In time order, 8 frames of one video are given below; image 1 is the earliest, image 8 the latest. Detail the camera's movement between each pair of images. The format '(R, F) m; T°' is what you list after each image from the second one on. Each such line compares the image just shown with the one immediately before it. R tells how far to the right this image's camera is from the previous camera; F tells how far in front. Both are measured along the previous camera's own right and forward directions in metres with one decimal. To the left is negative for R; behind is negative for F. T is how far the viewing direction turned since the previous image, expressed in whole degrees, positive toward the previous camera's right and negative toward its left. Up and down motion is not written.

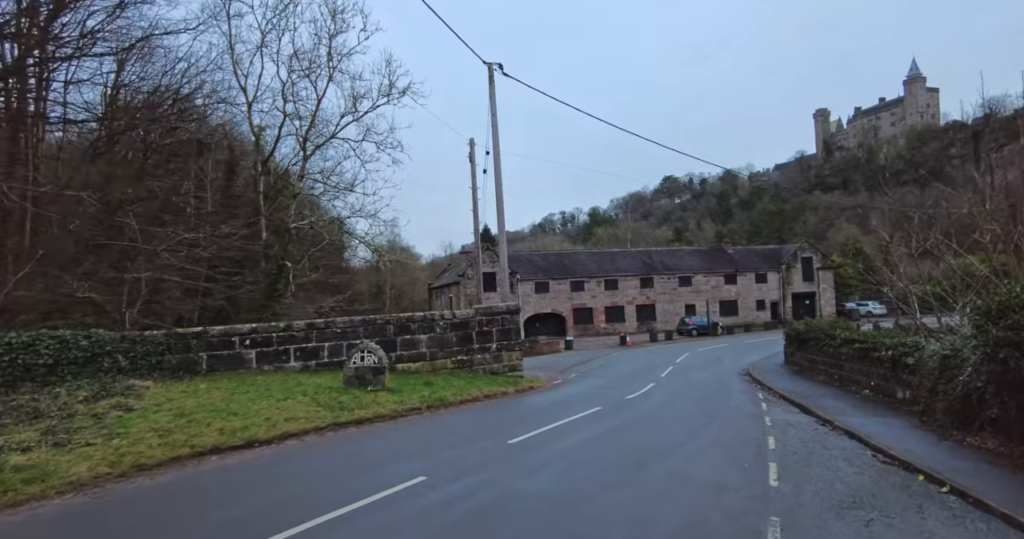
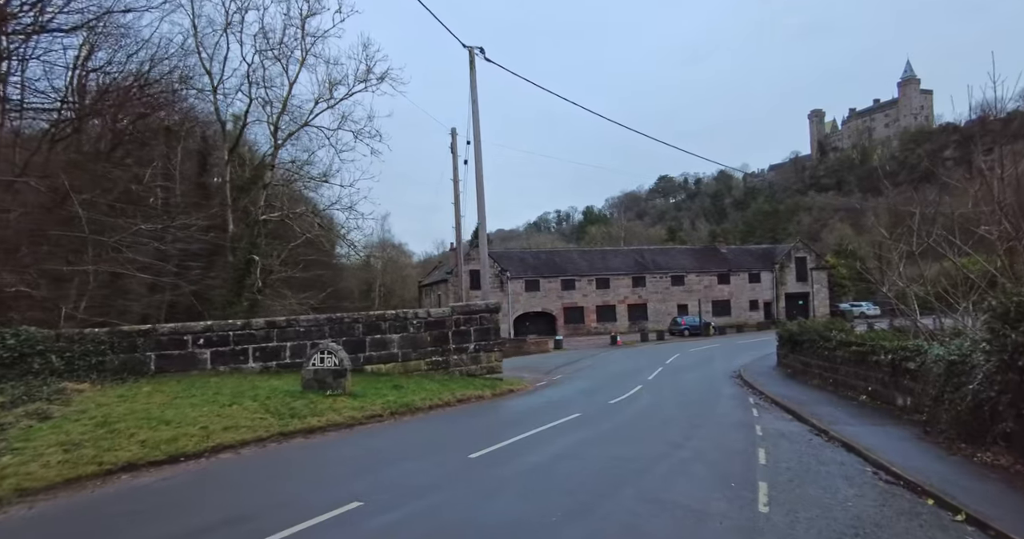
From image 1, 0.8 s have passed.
(+0.4, +0.8) m; 0°
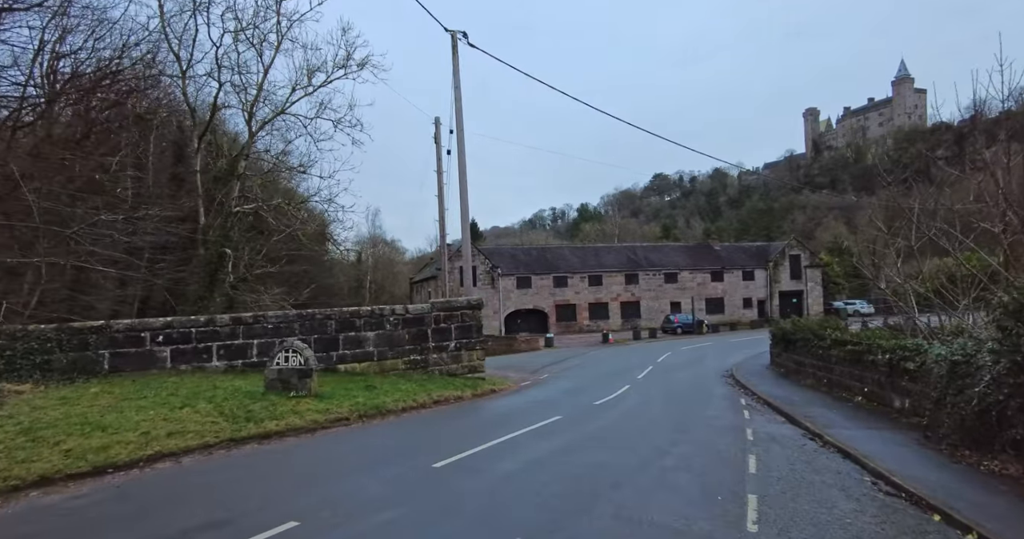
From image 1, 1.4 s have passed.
(+0.3, +0.6) m; 0°
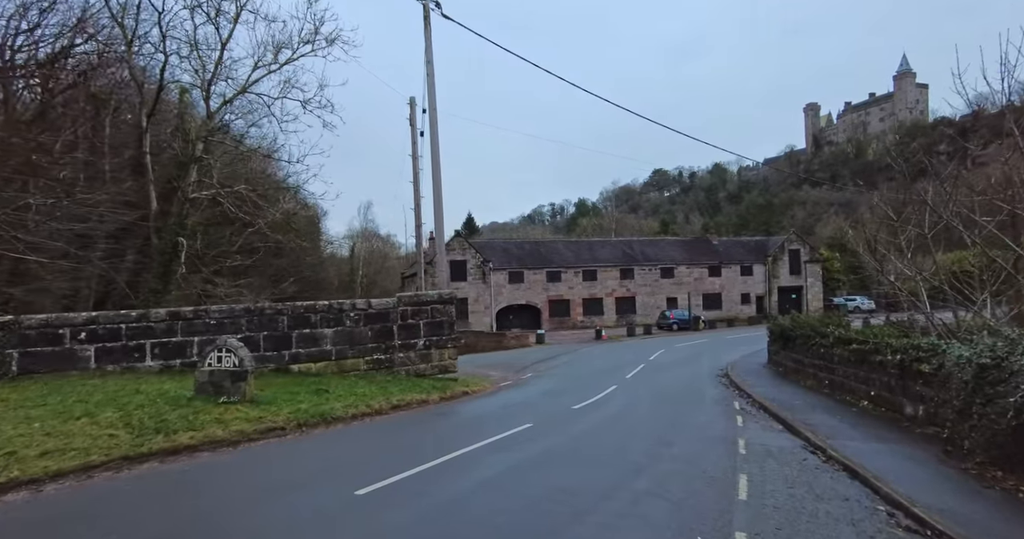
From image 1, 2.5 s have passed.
(+0.5, +1.2) m; 0°
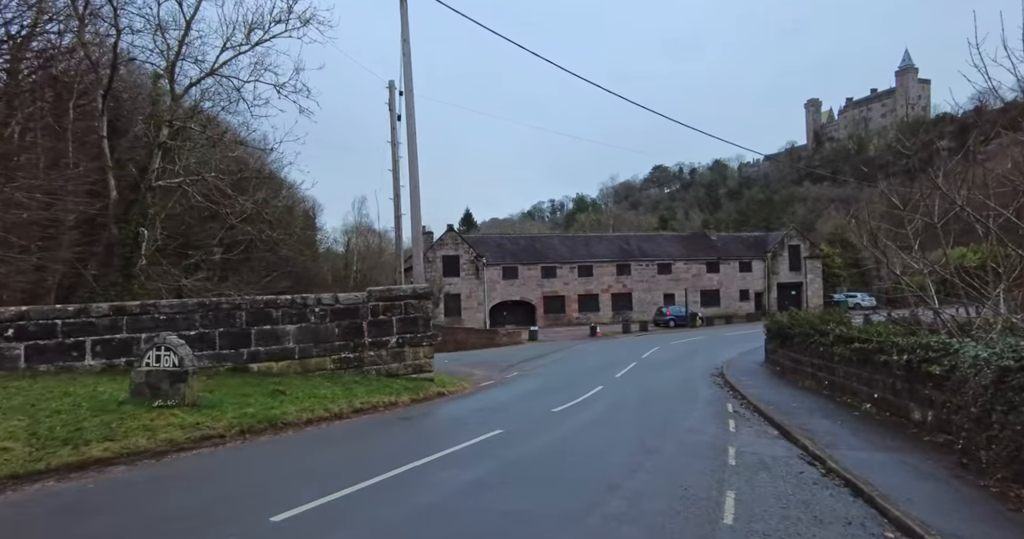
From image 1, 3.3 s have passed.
(+0.4, +0.8) m; 0°
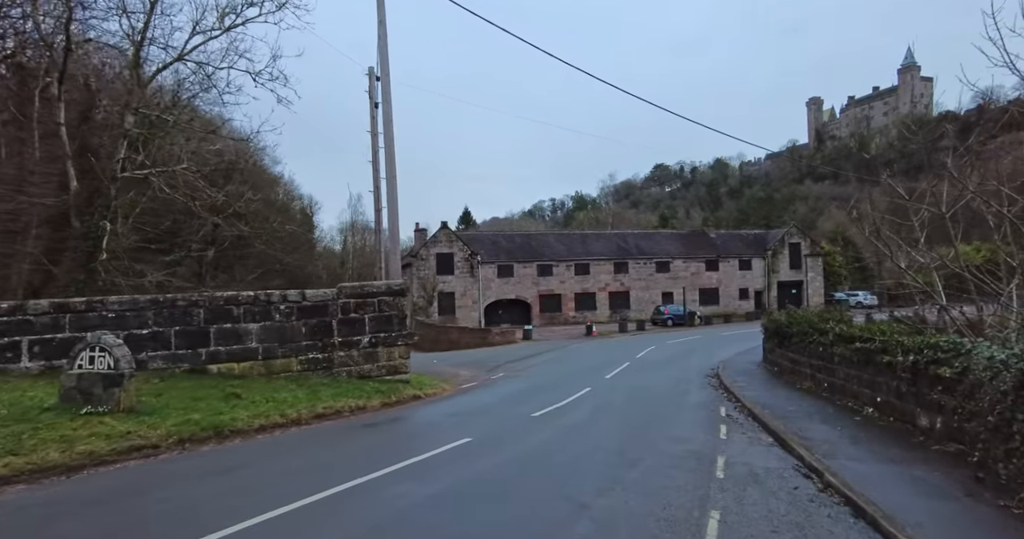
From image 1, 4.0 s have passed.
(+0.4, +0.7) m; 0°
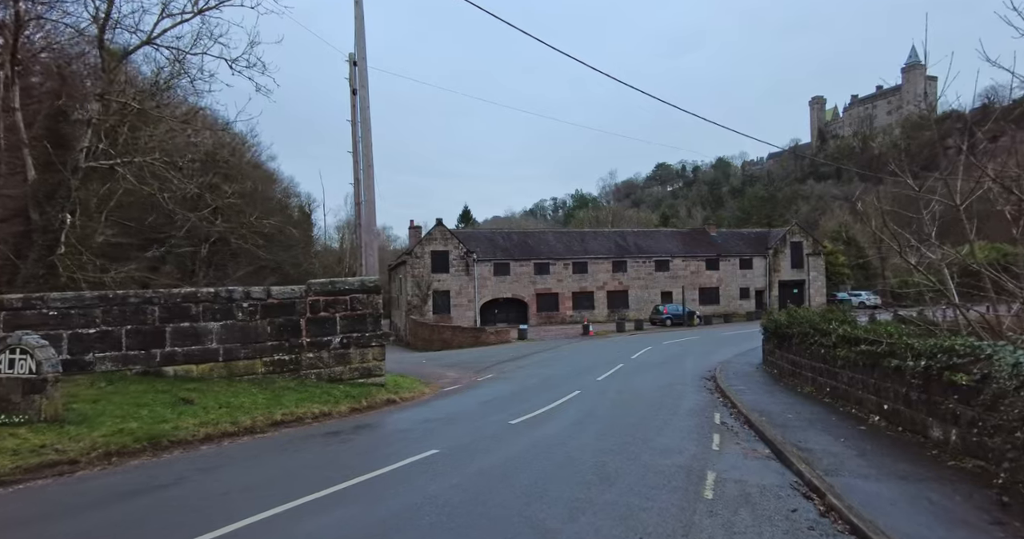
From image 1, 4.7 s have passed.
(+0.4, +0.7) m; 0°
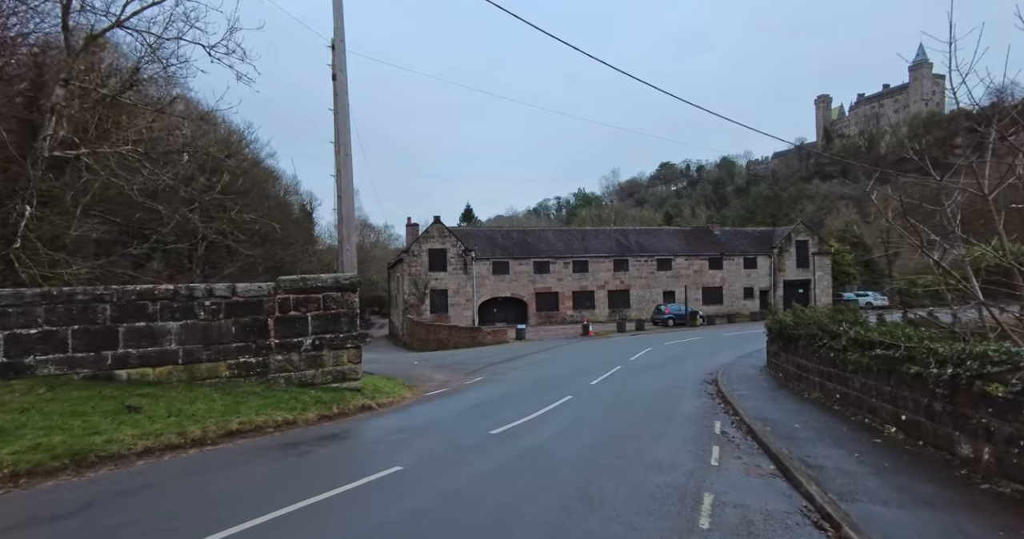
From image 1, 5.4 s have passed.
(+0.3, +0.8) m; 0°
